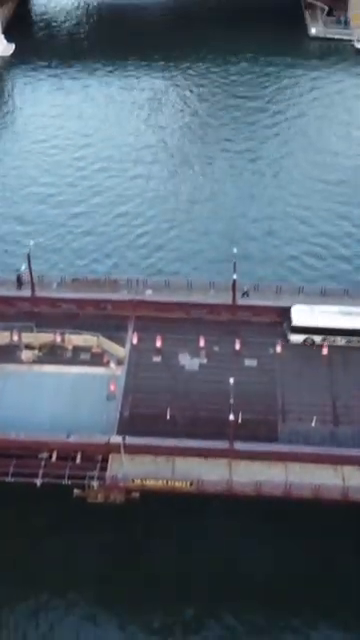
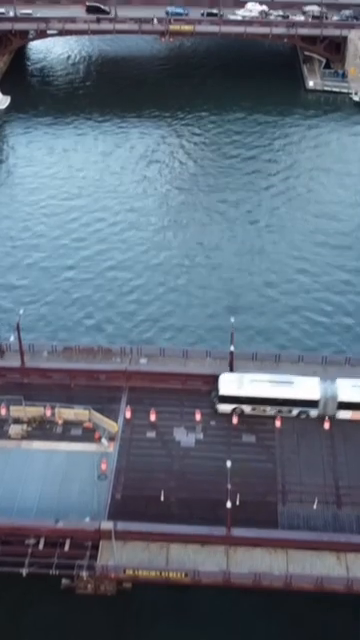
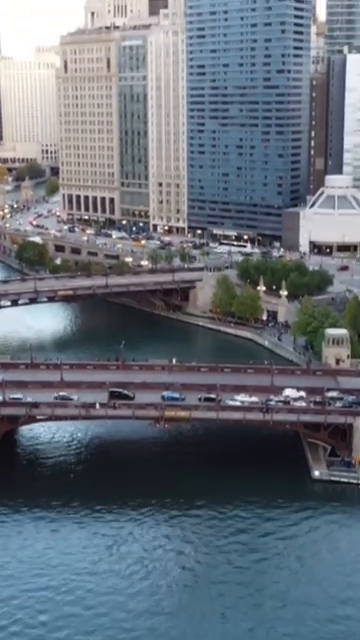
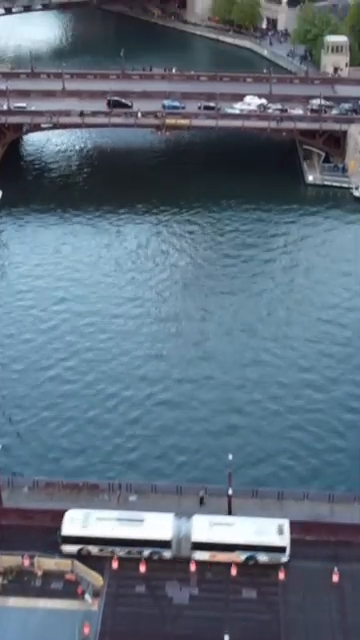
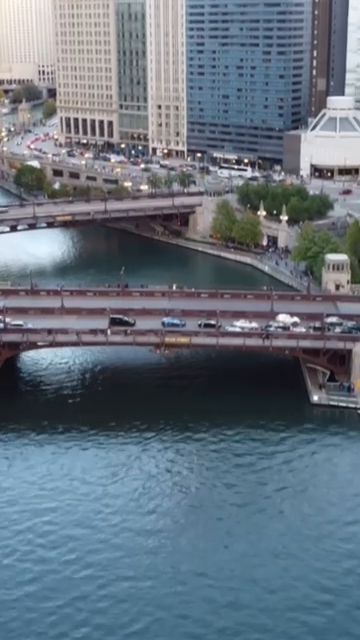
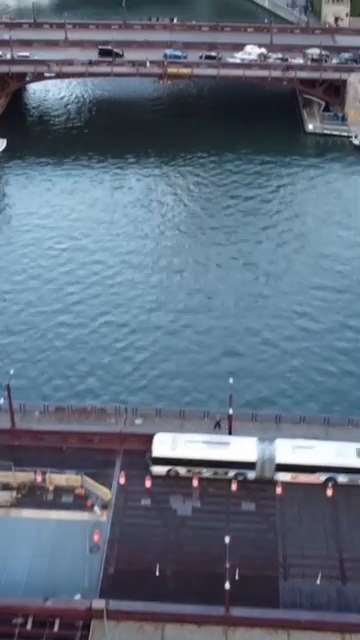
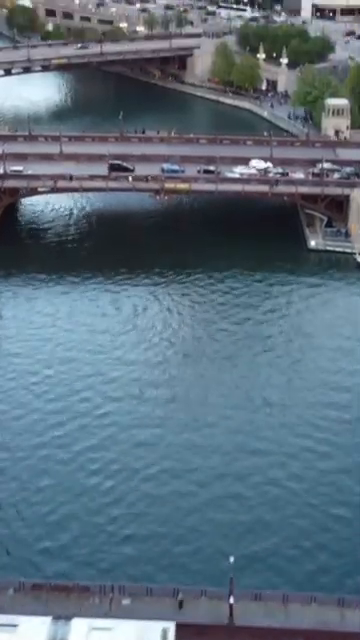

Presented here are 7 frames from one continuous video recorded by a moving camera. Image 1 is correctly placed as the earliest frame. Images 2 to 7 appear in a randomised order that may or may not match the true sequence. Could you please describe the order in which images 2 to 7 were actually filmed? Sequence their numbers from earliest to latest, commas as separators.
2, 6, 4, 7, 5, 3
